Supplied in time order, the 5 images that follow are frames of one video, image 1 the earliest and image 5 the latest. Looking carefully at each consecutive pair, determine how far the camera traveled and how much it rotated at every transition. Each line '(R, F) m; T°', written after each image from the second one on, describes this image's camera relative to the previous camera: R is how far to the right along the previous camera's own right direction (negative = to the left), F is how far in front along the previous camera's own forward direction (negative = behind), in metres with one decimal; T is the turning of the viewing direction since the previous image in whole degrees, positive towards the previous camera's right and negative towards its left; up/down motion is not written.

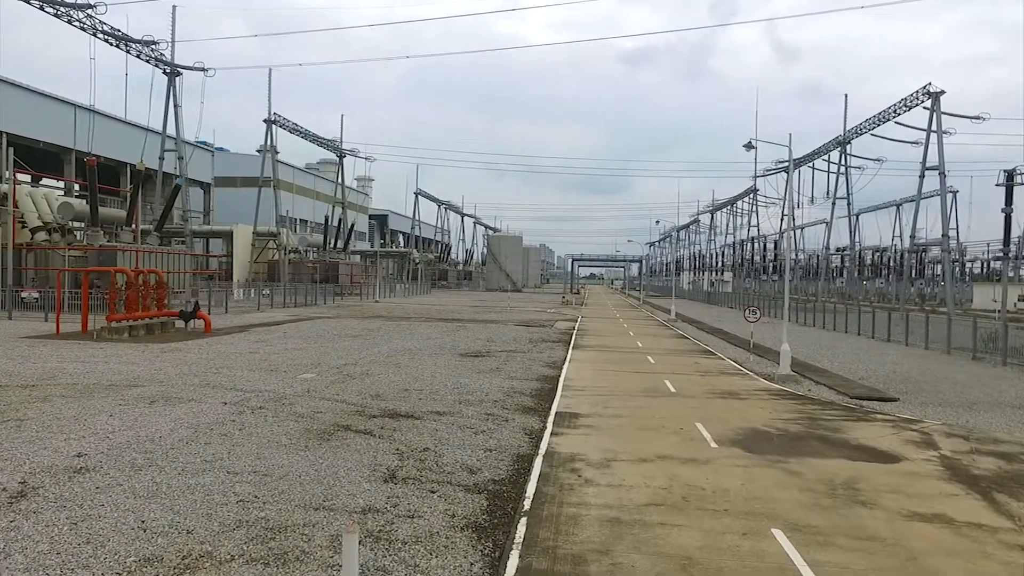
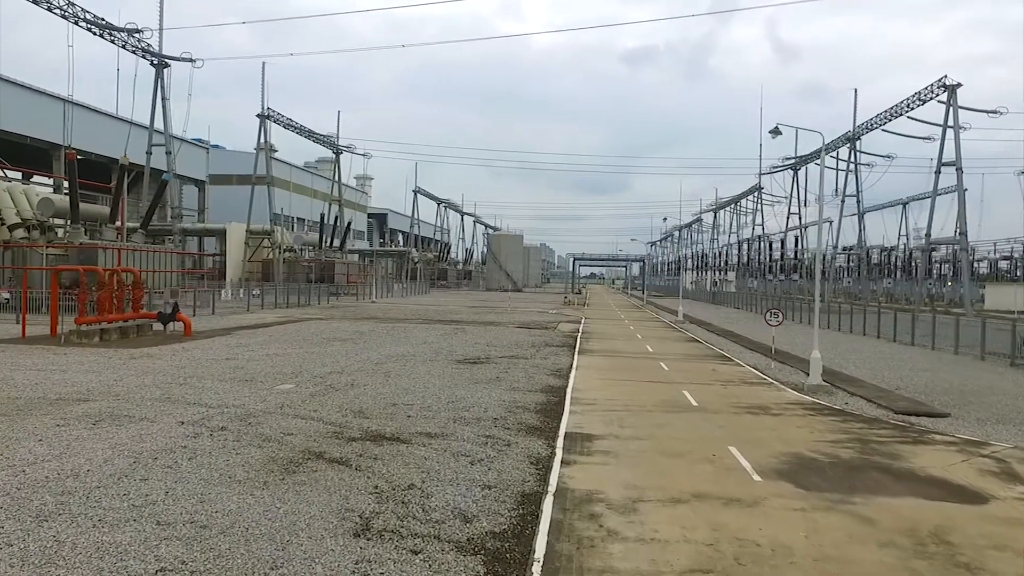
(0.0, +1.9) m; 0°
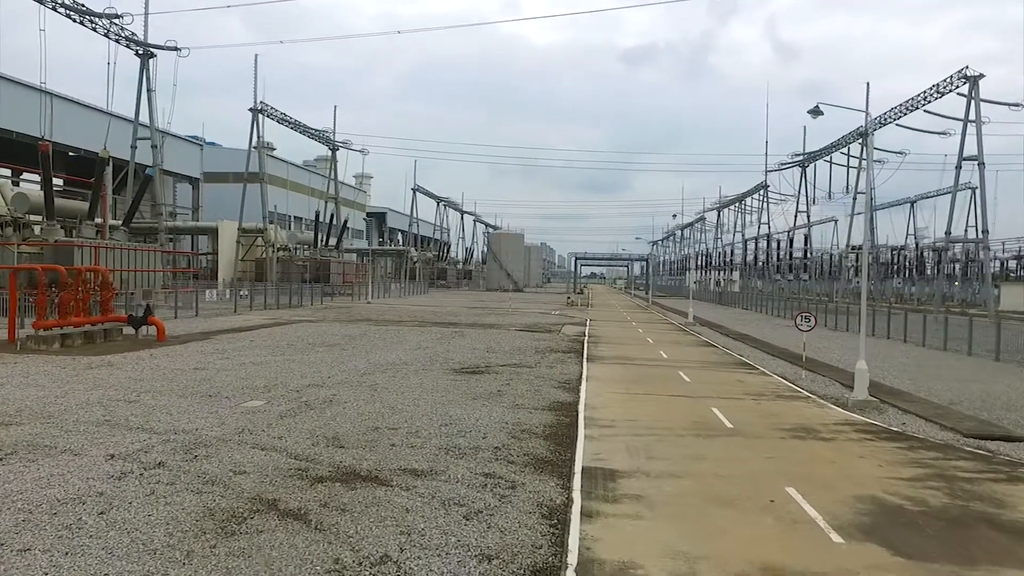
(0.0, +2.2) m; 0°
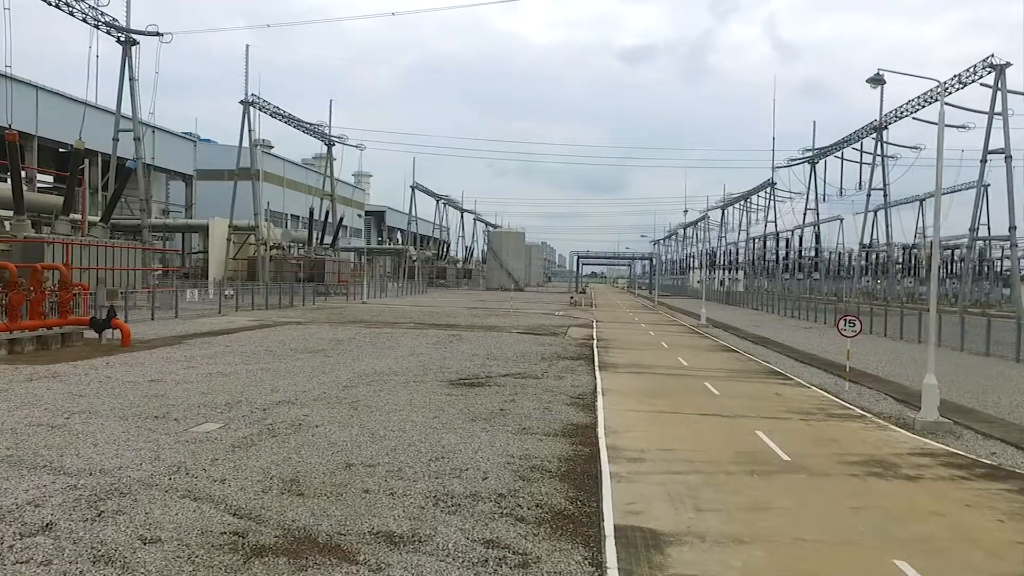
(-0.1, +2.4) m; 0°
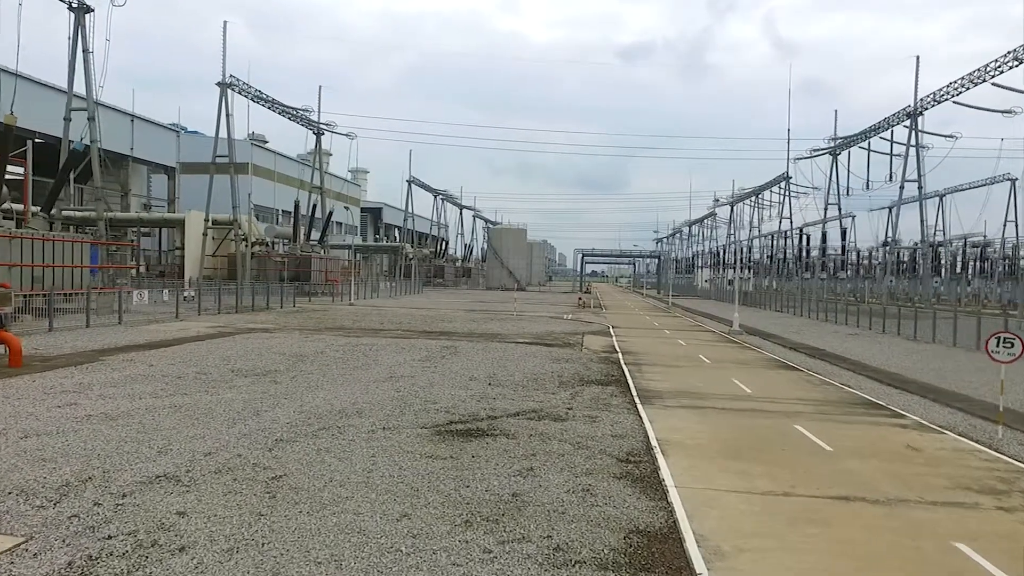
(-0.2, +5.2) m; 0°
